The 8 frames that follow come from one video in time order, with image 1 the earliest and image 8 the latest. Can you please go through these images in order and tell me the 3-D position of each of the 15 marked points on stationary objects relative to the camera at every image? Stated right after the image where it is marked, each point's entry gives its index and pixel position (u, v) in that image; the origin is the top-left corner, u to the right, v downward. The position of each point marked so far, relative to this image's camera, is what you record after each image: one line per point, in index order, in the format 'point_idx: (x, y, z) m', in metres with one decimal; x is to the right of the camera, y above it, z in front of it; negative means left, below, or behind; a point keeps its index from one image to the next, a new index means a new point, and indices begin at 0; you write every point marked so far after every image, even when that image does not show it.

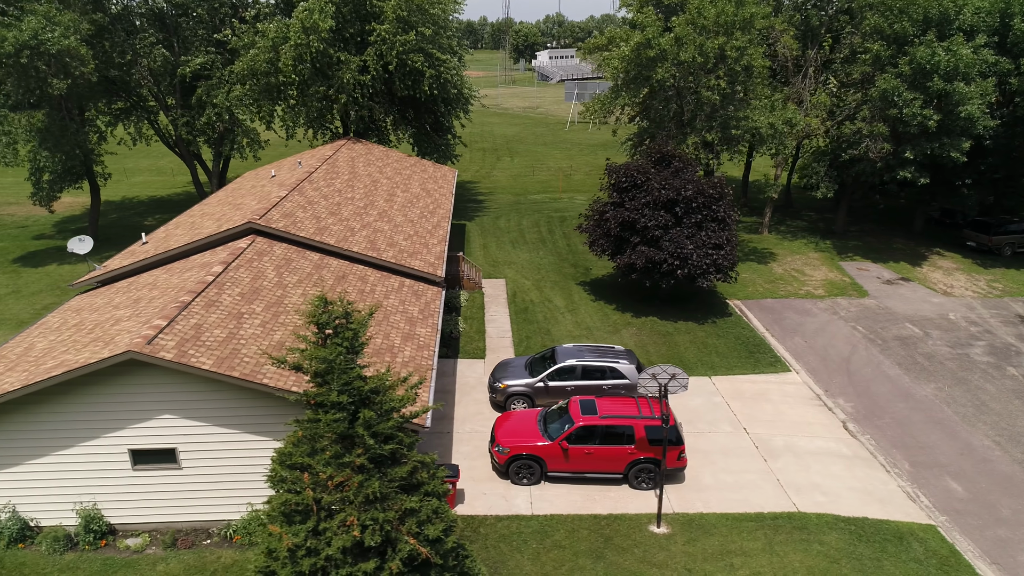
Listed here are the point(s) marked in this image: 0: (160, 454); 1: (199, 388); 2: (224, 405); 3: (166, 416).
0: (-5.1, -2.4, +12.1) m
1: (-4.3, -1.4, +11.6) m
2: (-4.0, -1.6, +11.8) m
3: (-4.9, -1.8, +11.8) m
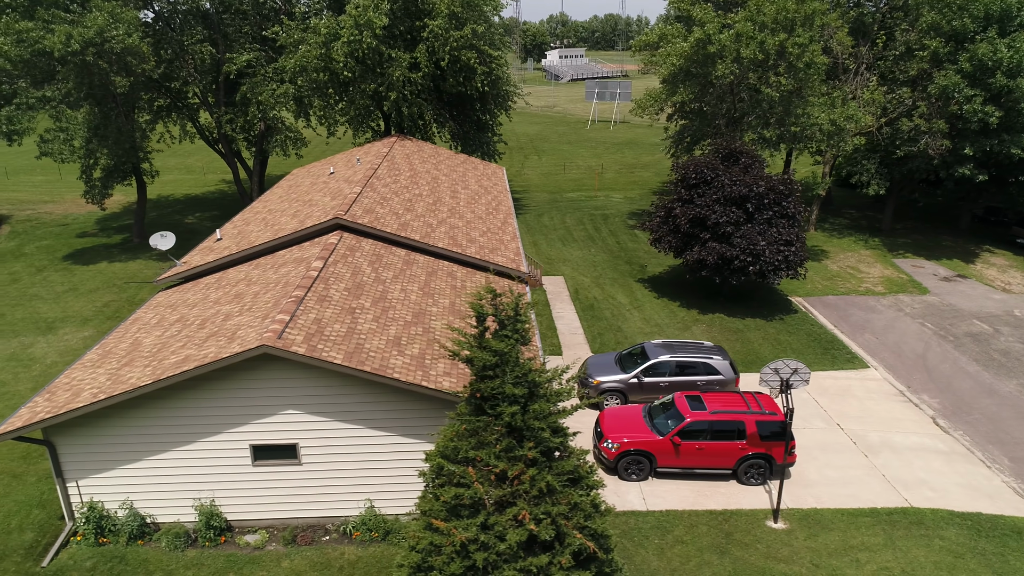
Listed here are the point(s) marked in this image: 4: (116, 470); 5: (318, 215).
0: (-3.3, -2.3, +12.0) m
1: (-2.6, -1.3, +11.5) m
2: (-2.3, -1.6, +11.7) m
3: (-3.1, -1.7, +11.7) m
4: (-5.7, -2.6, +12.0) m
5: (-4.1, +1.6, +17.8) m
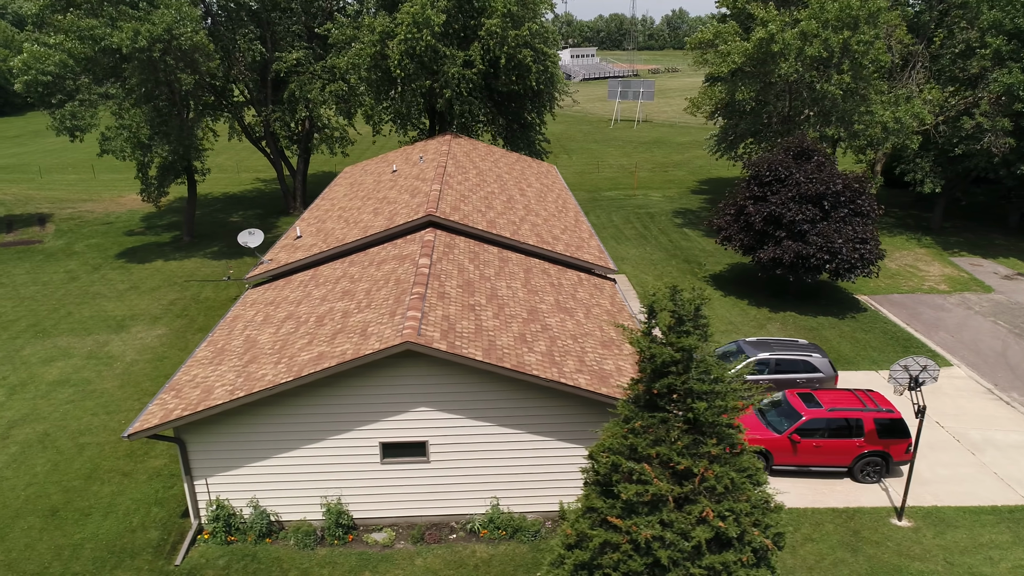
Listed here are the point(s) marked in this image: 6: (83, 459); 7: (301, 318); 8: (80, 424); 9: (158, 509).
0: (-1.5, -2.3, +12.0) m
1: (-0.7, -1.3, +11.5) m
2: (-0.4, -1.5, +11.6) m
3: (-1.2, -1.7, +11.6) m
4: (-3.8, -2.6, +11.9) m
5: (-2.3, +1.6, +17.7) m
6: (-7.4, -2.9, +14.4) m
7: (-3.4, -0.5, +13.6) m
8: (-8.1, -2.6, +15.7) m
9: (-5.4, -3.4, +12.8) m
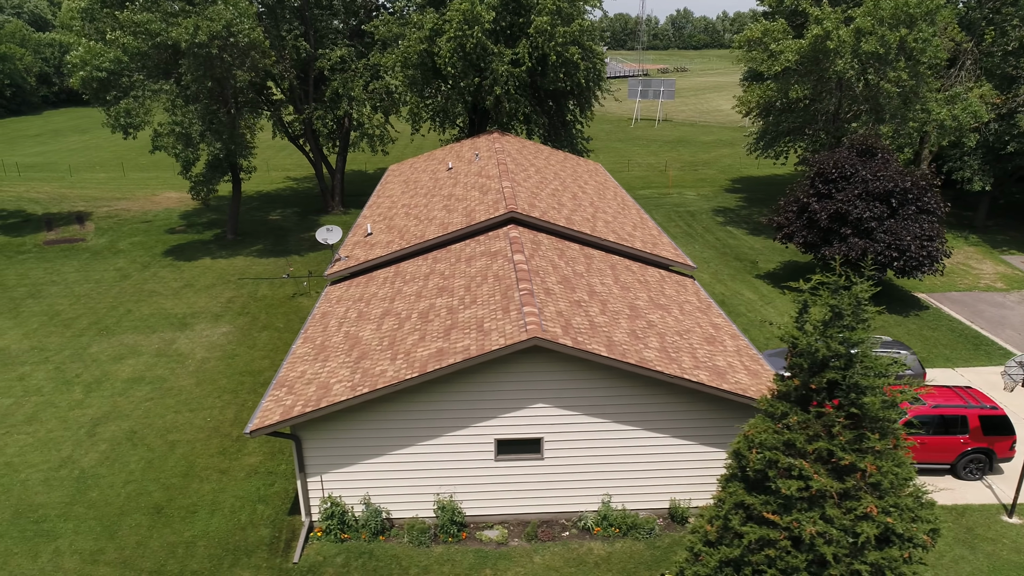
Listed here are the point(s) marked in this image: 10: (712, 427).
0: (+0.2, -2.2, +11.9) m
1: (+0.9, -1.2, +11.4) m
2: (+1.3, -1.5, +11.5) m
3: (+0.4, -1.6, +11.6) m
4: (-2.2, -2.5, +11.8) m
5: (-0.6, +1.7, +17.6) m
6: (-5.7, -2.9, +14.3) m
7: (-1.8, -0.4, +13.5) m
8: (-6.5, -2.5, +15.6) m
9: (-3.8, -3.3, +12.7) m
10: (+2.9, -2.0, +11.9) m
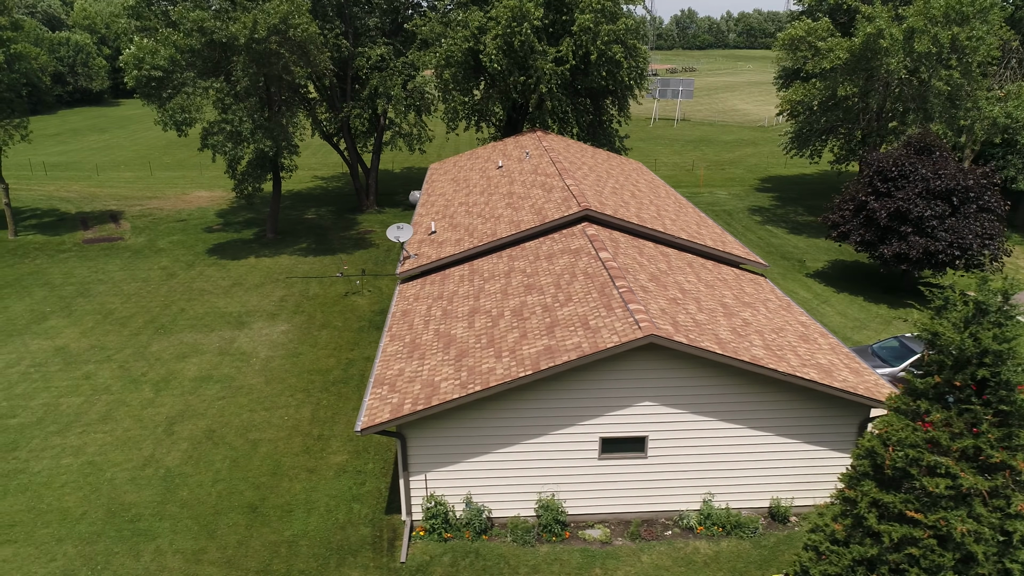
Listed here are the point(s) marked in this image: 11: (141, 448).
0: (+1.7, -2.2, +11.8) m
1: (+2.4, -1.2, +11.3) m
2: (+2.7, -1.4, +11.5) m
3: (+1.9, -1.6, +11.5) m
4: (-0.7, -2.5, +11.7) m
5: (+0.8, +1.7, +17.5) m
6: (-4.3, -2.8, +14.2) m
7: (-0.3, -0.4, +13.4) m
8: (-5.0, -2.4, +15.5) m
9: (-2.3, -3.3, +12.6) m
10: (+4.3, -2.0, +11.9) m
11: (-6.5, -2.8, +14.6) m
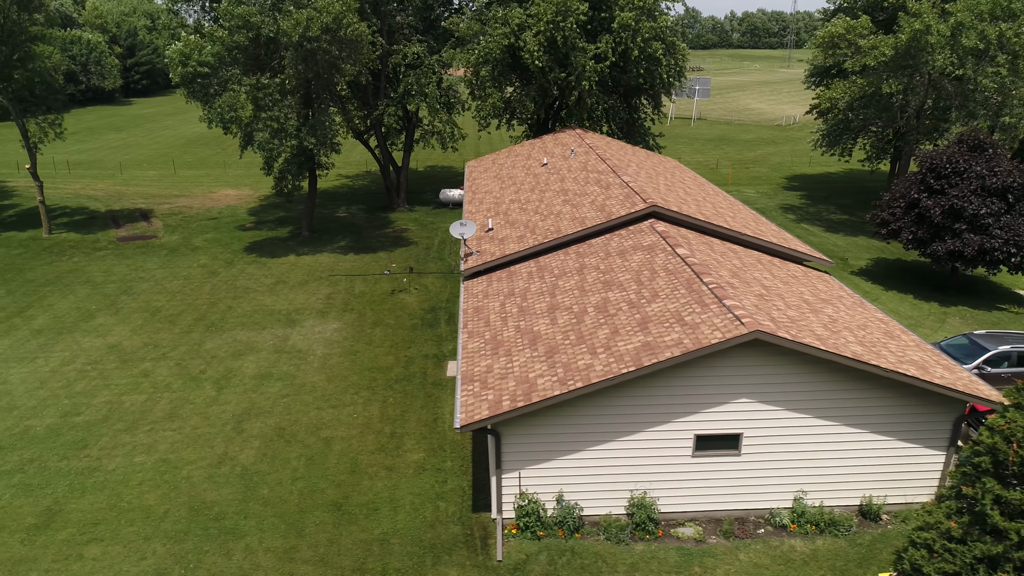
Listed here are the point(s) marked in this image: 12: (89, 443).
0: (+3.0, -2.1, +11.7) m
1: (+3.7, -1.1, +11.2) m
2: (+4.0, -1.4, +11.3) m
3: (+3.2, -1.5, +11.3) m
4: (+0.6, -2.4, +11.6) m
5: (+2.1, +1.8, +17.4) m
6: (-3.0, -2.8, +14.1) m
7: (+1.0, -0.3, +13.3) m
8: (-3.7, -2.4, +15.4) m
9: (-1.0, -3.2, +12.5) m
10: (+5.7, -1.9, +11.7) m
11: (-5.2, -2.7, +14.5) m
12: (-7.5, -2.7, +14.8) m
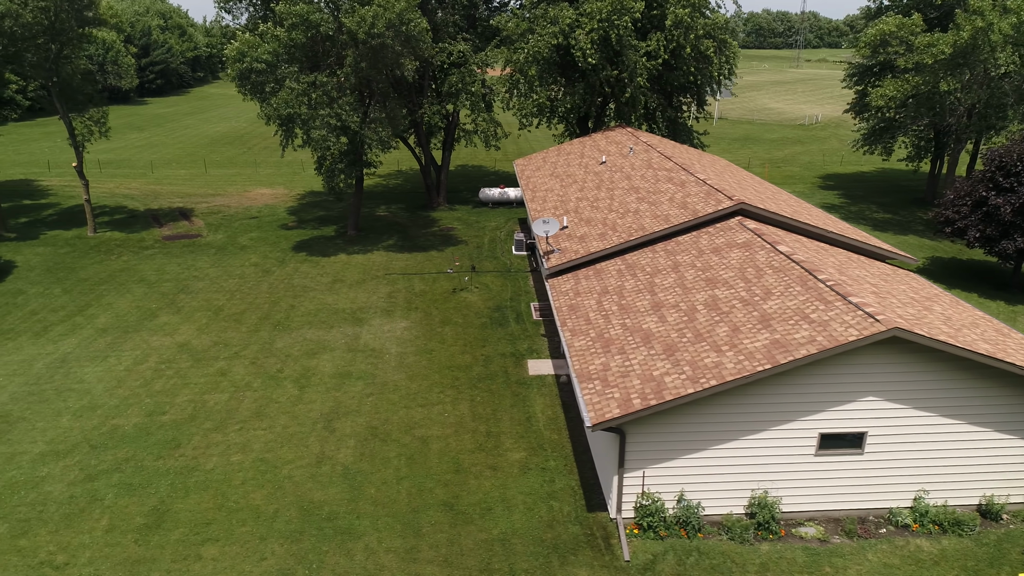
0: (+4.6, -2.1, +11.5) m
1: (+5.4, -1.1, +11.1) m
2: (+5.7, -1.3, +11.2) m
3: (+4.9, -1.5, +11.2) m
4: (+2.3, -2.4, +11.5) m
5: (+3.8, +1.8, +17.3) m
6: (-1.3, -2.7, +13.9) m
7: (+2.7, -0.3, +13.2) m
8: (-2.0, -2.3, +15.3) m
9: (+0.7, -3.2, +12.4) m
10: (+7.3, -1.9, +11.6) m
11: (-3.5, -2.7, +14.3) m
12: (-5.8, -2.7, +14.6) m
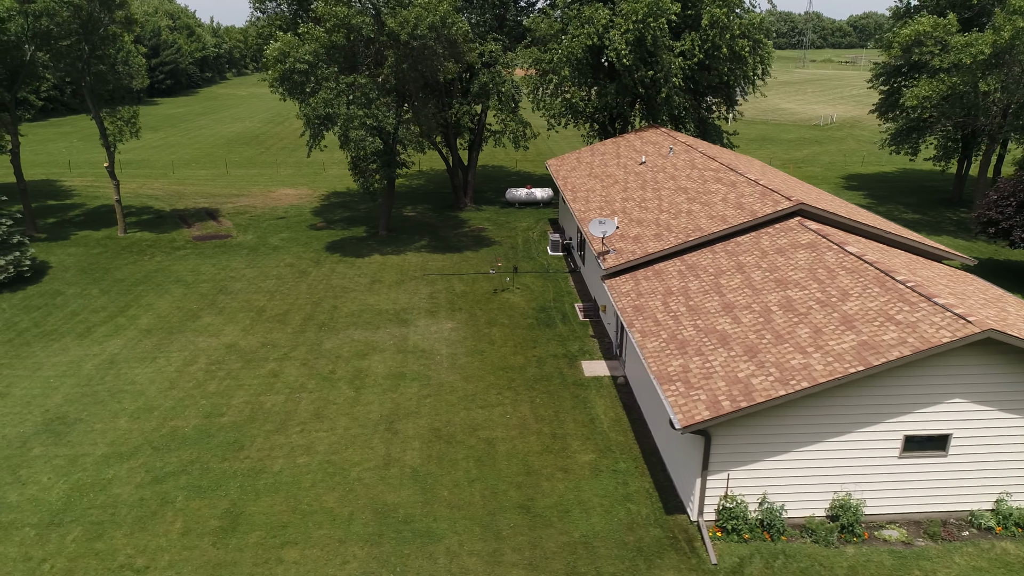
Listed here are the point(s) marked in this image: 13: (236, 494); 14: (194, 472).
0: (+5.8, -2.1, +11.5) m
1: (+6.5, -1.1, +11.0) m
2: (+6.9, -1.3, +11.1) m
3: (+6.0, -1.5, +11.1) m
4: (+3.4, -2.4, +11.4) m
5: (+4.9, +1.8, +17.2) m
6: (-0.1, -2.7, +13.8) m
7: (+3.8, -0.3, +13.1) m
8: (-0.9, -2.4, +15.2) m
9: (+1.8, -3.2, +12.3) m
10: (+8.5, -1.9, +11.5) m
11: (-2.4, -2.7, +14.3) m
12: (-4.7, -2.7, +14.5) m
13: (-4.3, -3.2, +12.9) m
14: (-5.2, -3.0, +13.6) m
